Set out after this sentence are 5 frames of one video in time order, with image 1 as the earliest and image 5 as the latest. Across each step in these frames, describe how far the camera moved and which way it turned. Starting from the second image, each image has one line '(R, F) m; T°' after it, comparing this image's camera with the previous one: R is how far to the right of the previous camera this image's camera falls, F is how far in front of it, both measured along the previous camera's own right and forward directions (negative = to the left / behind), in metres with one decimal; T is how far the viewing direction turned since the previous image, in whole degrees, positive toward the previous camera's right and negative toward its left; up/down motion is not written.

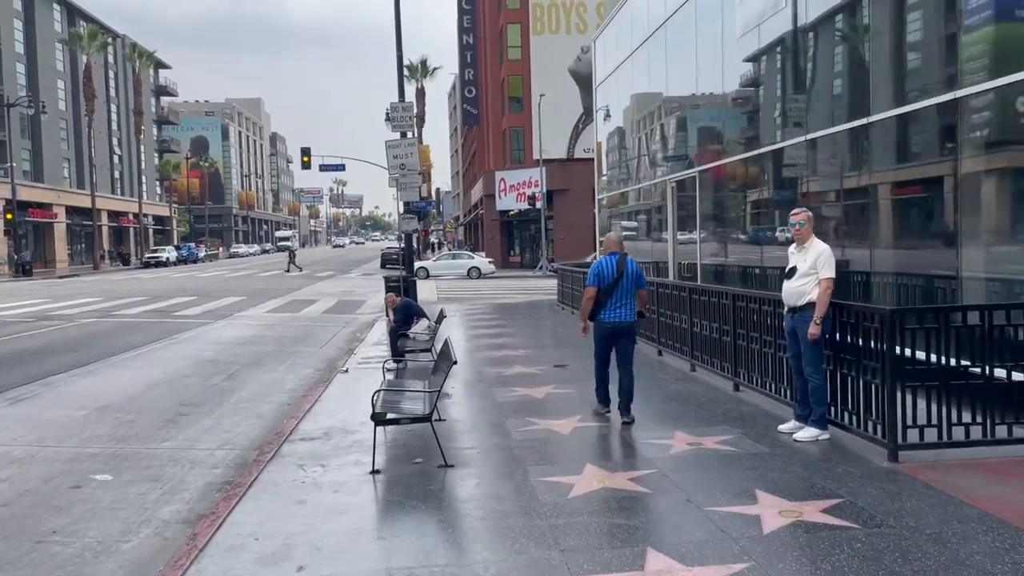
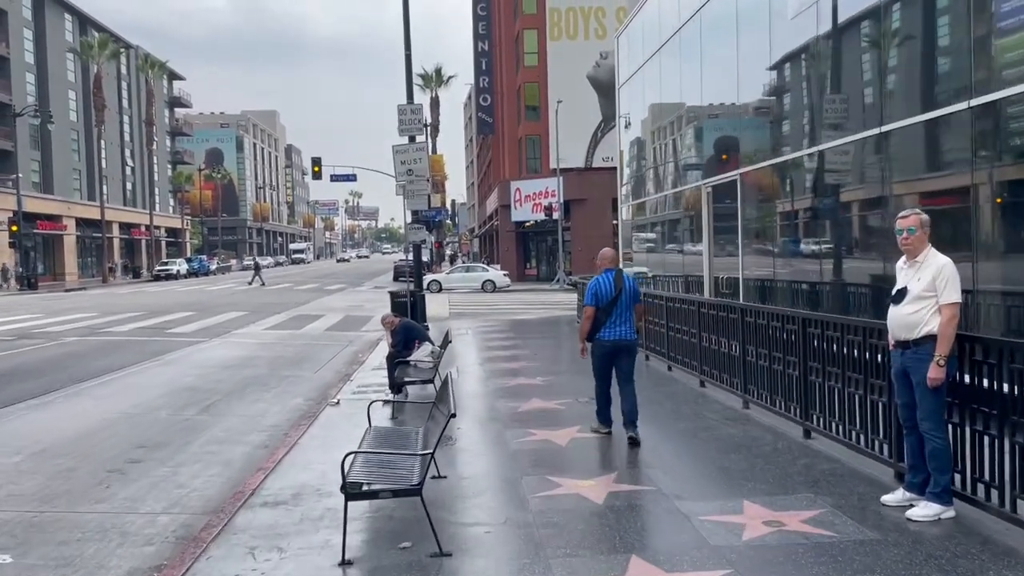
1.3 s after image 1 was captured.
(0.0, +1.7) m; -1°
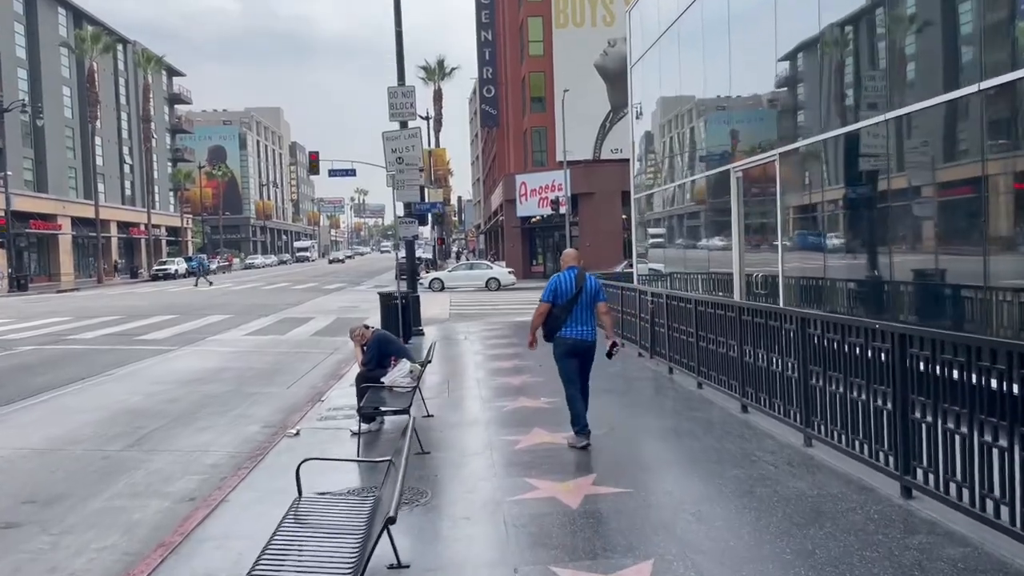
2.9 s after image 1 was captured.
(+0.1, +2.0) m; -1°
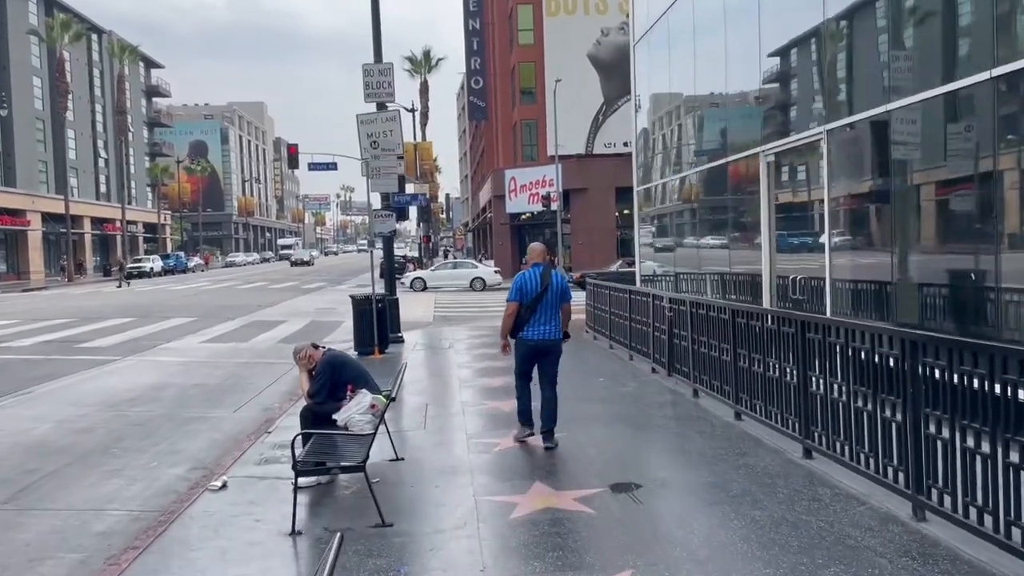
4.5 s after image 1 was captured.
(0.0, +2.0) m; +1°
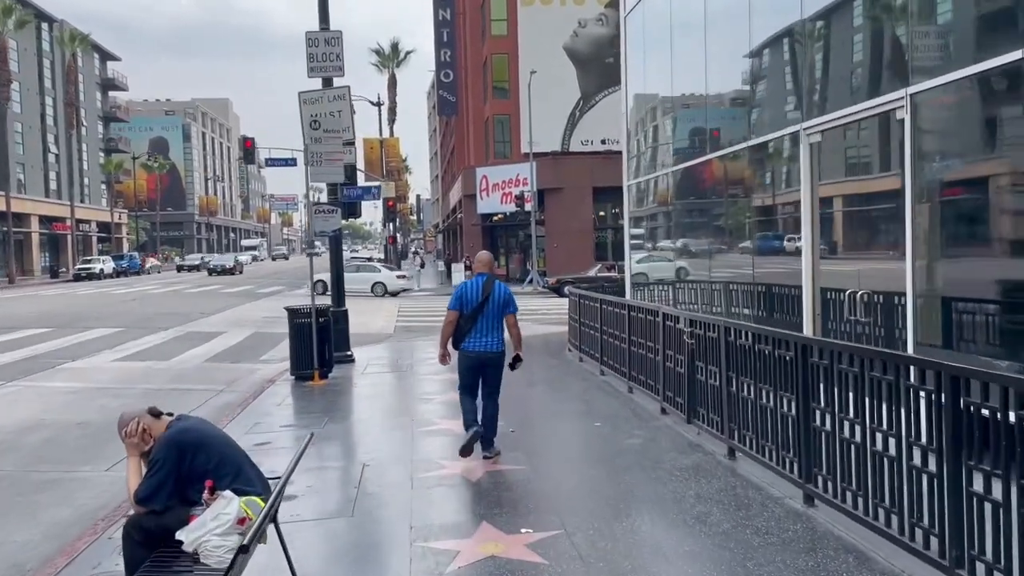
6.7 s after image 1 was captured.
(0.0, +2.6) m; +2°
